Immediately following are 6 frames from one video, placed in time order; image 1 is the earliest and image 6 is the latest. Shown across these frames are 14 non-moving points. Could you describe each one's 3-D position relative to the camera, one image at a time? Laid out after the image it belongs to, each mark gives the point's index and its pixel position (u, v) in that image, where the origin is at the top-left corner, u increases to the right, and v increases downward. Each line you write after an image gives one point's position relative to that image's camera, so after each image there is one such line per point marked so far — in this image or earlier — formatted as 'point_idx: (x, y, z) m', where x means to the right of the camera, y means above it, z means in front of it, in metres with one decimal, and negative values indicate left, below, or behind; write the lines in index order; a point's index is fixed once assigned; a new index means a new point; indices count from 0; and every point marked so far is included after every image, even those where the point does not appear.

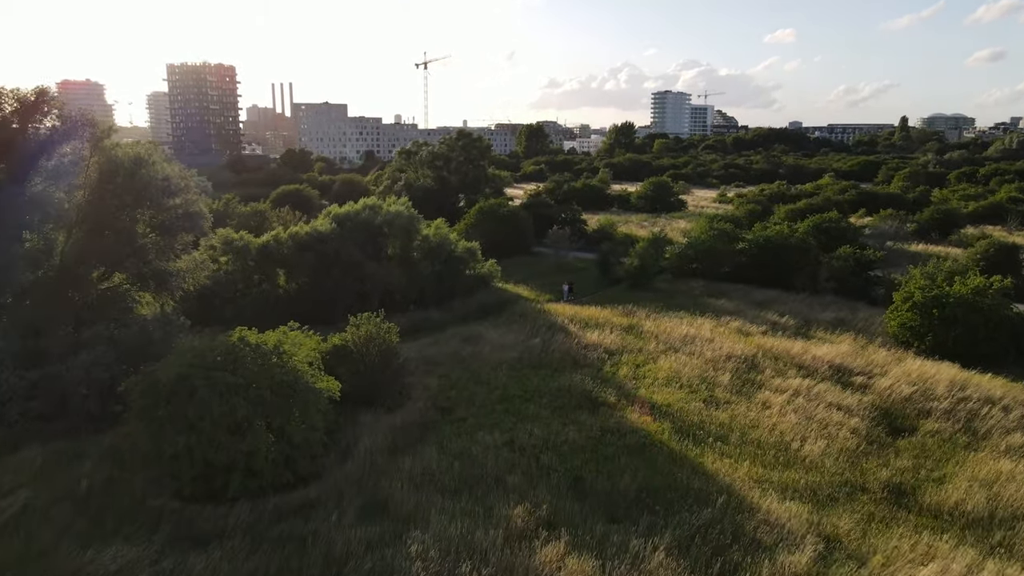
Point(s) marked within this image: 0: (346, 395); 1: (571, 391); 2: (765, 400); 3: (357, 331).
0: (-3.9, -2.5, +17.5) m
1: (+1.5, -2.6, +18.8) m
2: (+6.1, -2.7, +18.0) m
3: (-3.8, -1.1, +18.1) m
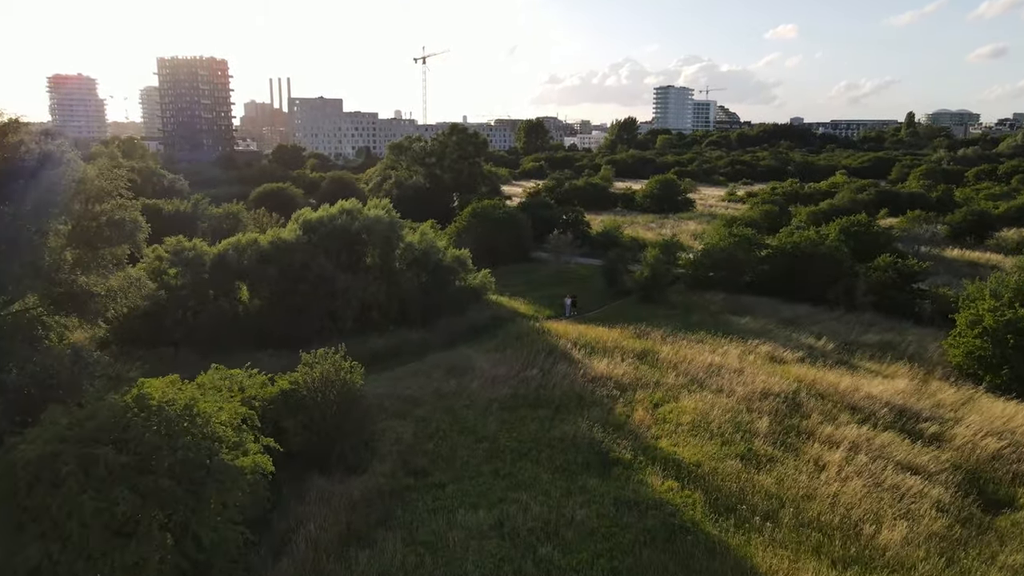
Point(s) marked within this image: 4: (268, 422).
0: (-4.1, -3.1, +14.0) m
1: (+1.3, -3.2, +15.3) m
2: (+6.0, -3.3, +14.5) m
3: (-4.0, -1.7, +14.6) m
4: (-4.5, -2.5, +13.6) m
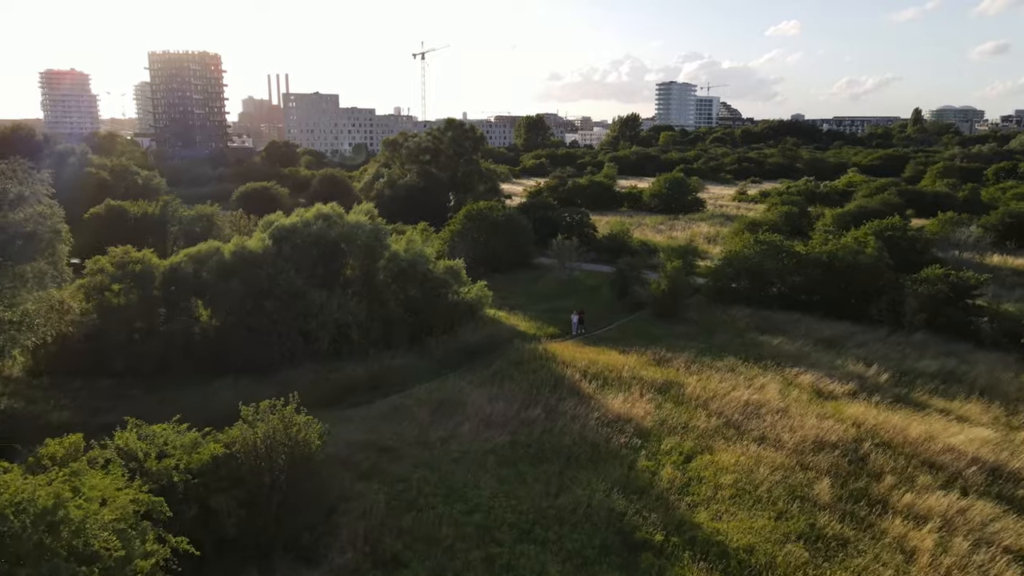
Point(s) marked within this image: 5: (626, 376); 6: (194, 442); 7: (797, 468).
0: (-4.1, -3.7, +10.8) m
1: (+1.3, -3.7, +12.1) m
2: (+5.9, -3.8, +11.3) m
3: (-4.0, -2.2, +11.4) m
4: (-4.5, -3.0, +10.4) m
5: (+2.9, -2.2, +18.7) m
6: (-4.9, -2.4, +11.5) m
7: (+5.2, -3.3, +13.6) m
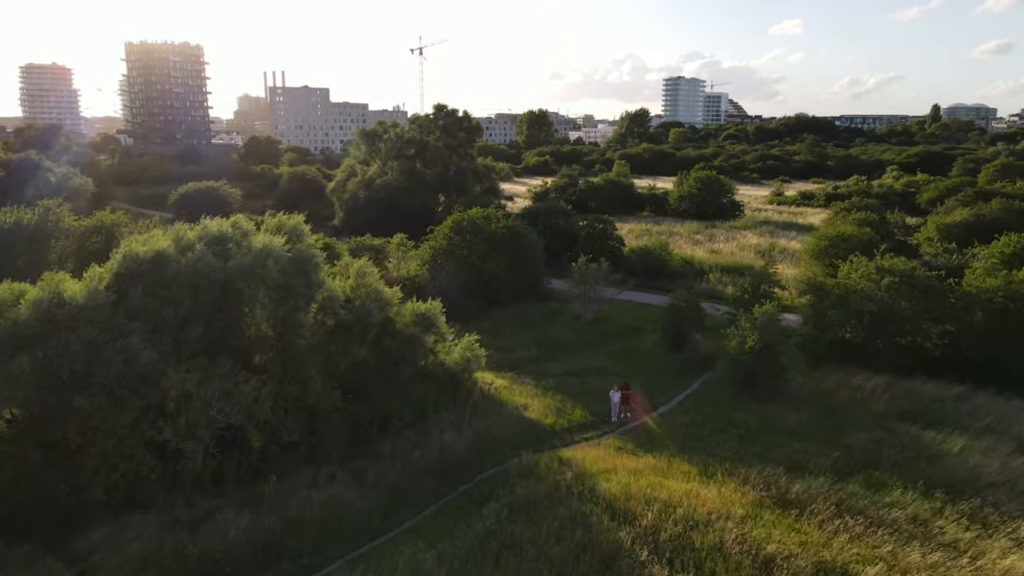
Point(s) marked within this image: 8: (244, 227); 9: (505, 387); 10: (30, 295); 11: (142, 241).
0: (-4.0, -4.9, +1.9) m
1: (+1.4, -5.0, +3.2) m
2: (+6.0, -5.1, +2.5) m
3: (-3.9, -3.4, +2.6) m
4: (-4.4, -4.2, +1.6) m
5: (+3.0, -3.4, +9.8) m
6: (-4.8, -3.6, +2.7) m
7: (+5.3, -4.5, +4.8) m
8: (-5.5, +1.2, +15.0) m
9: (-0.2, -2.2, +16.6) m
10: (-7.9, -0.1, +12.1) m
11: (-7.1, +0.9, +14.1) m
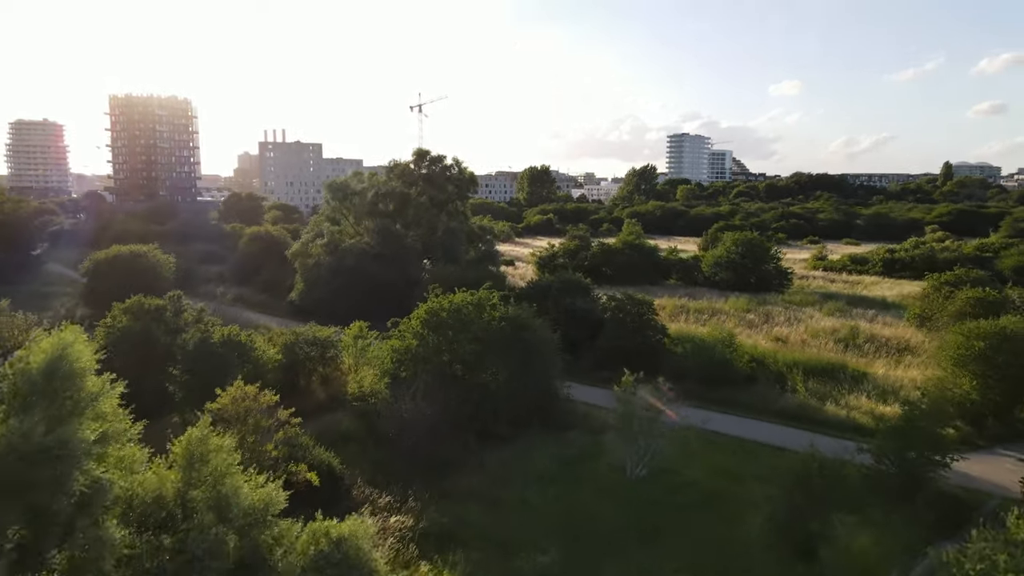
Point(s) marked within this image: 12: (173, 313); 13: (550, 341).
0: (-4.0, -5.9, -6.8) m
1: (+1.4, -6.1, -5.5) m
2: (+6.1, -6.1, -6.3) m
3: (-3.8, -4.5, -6.0) m
4: (-4.3, -5.2, -7.1) m
5: (+3.0, -5.0, +1.2) m
6: (-4.8, -4.7, -5.9) m
7: (+5.3, -5.7, -3.9) m
8: (-5.4, -0.7, +6.8) m
9: (-0.1, -4.3, +8.1) m
10: (-7.8, -1.9, +3.8) m
11: (-7.0, -1.0, +5.8) m
12: (-8.6, -0.6, +18.9) m
13: (+0.9, -1.3, +17.4) m
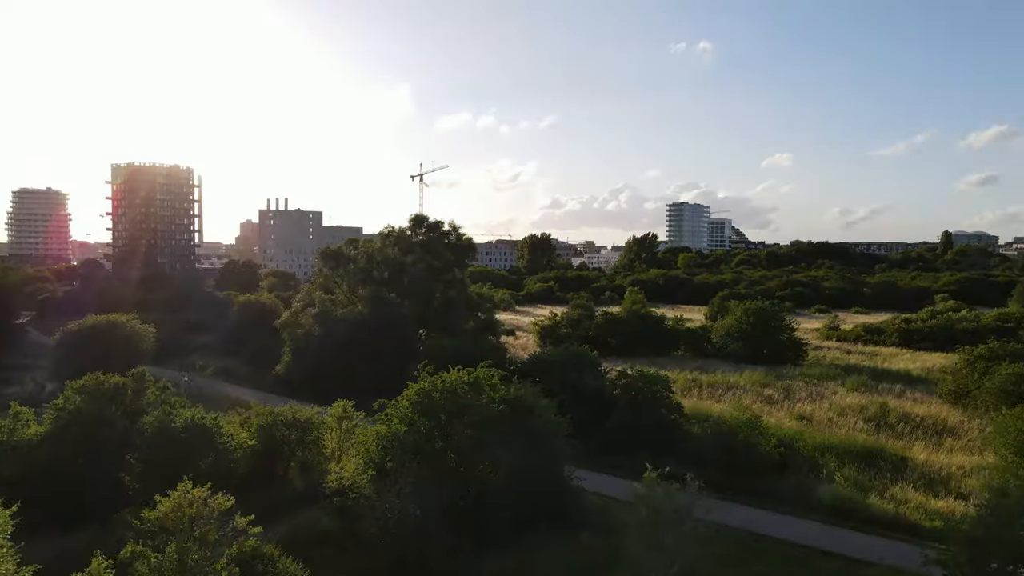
0: (-3.9, -5.3, -9.1) m
1: (+1.5, -5.6, -7.8) m
2: (+6.1, -5.6, -8.6) m
3: (-3.8, -3.9, -8.2) m
4: (-4.3, -4.6, -9.3) m
5: (+3.1, -5.1, -1.1) m
6: (-4.7, -4.1, -8.1) m
7: (+5.4, -5.4, -6.2) m
8: (-5.4, -1.4, +4.9) m
9: (-0.1, -5.0, +5.9) m
10: (-7.8, -2.2, +1.8) m
11: (-6.9, -1.6, +3.9) m
12: (-8.6, -2.4, +16.9) m
13: (+0.9, -2.9, +15.4) m
